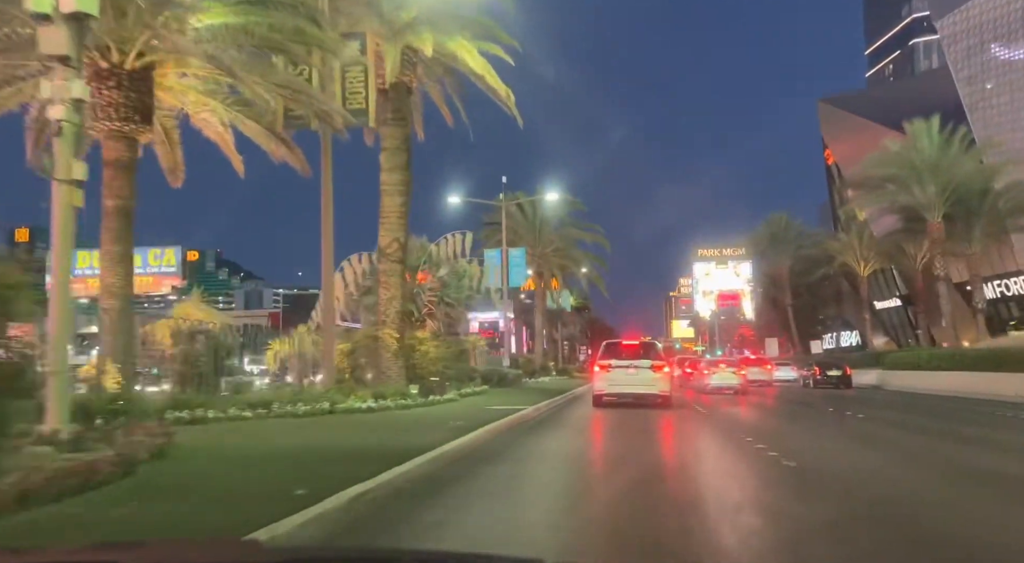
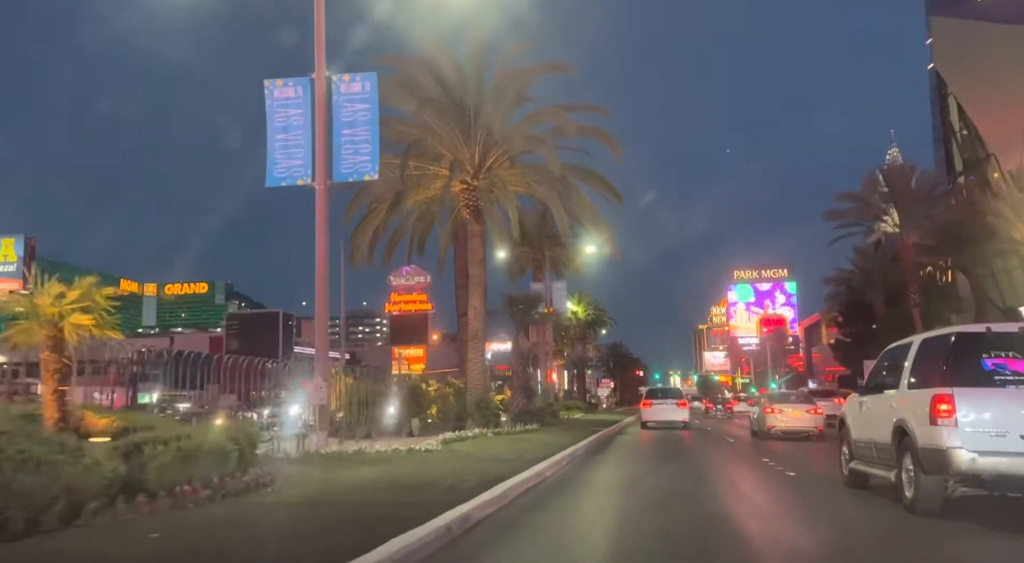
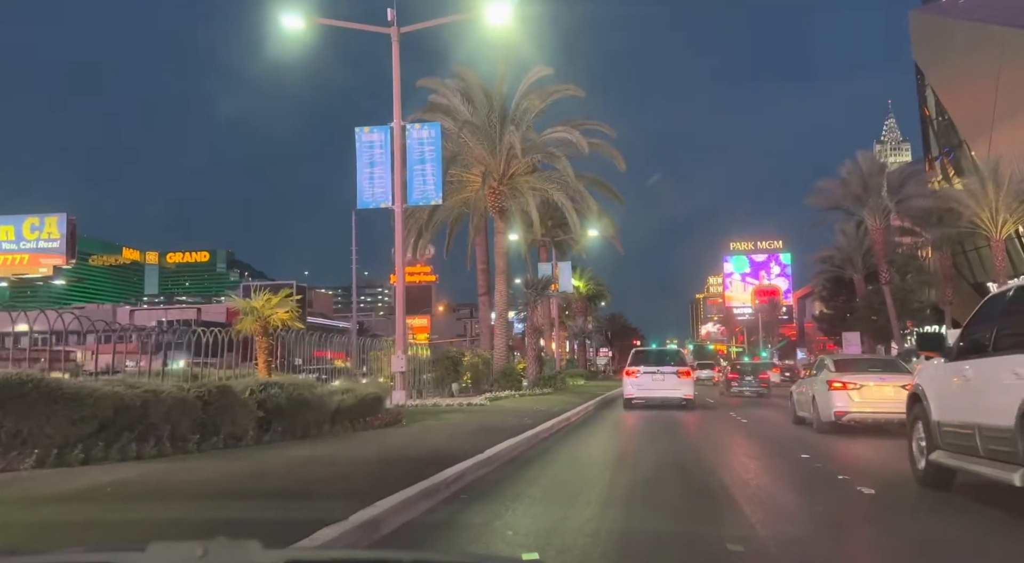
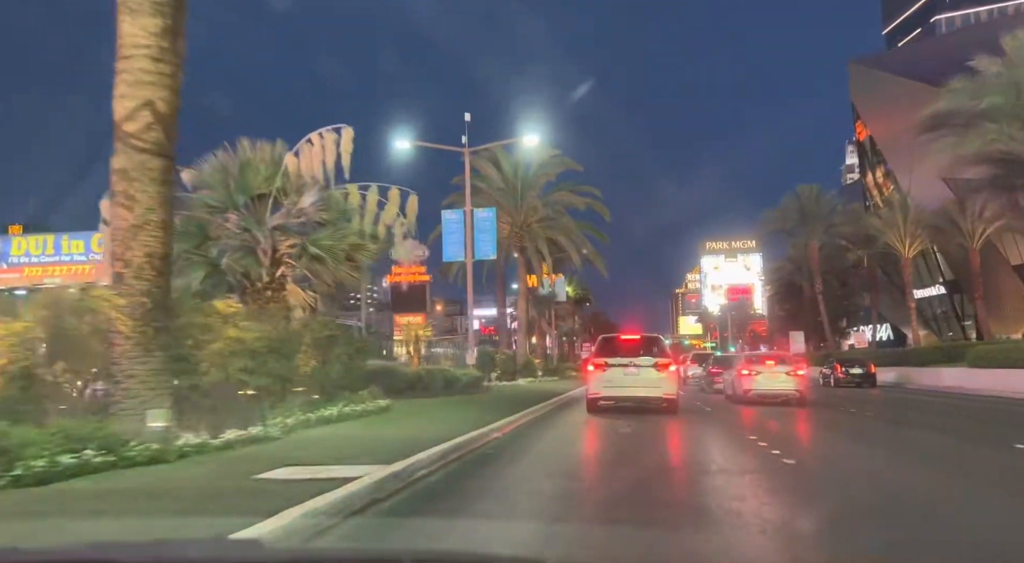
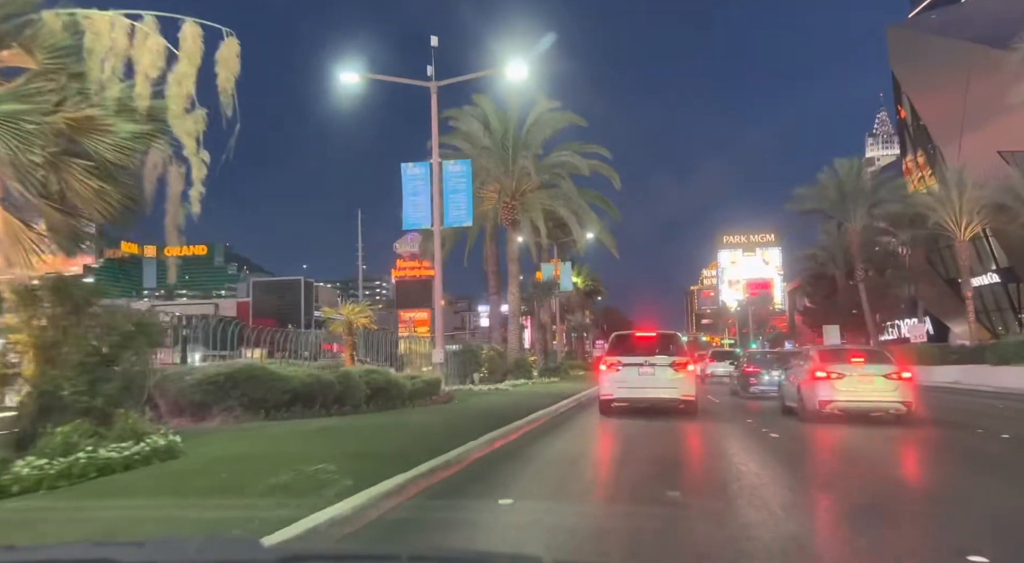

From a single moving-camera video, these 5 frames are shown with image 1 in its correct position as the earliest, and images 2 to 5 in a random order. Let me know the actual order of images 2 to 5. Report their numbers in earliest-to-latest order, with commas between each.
4, 5, 3, 2
